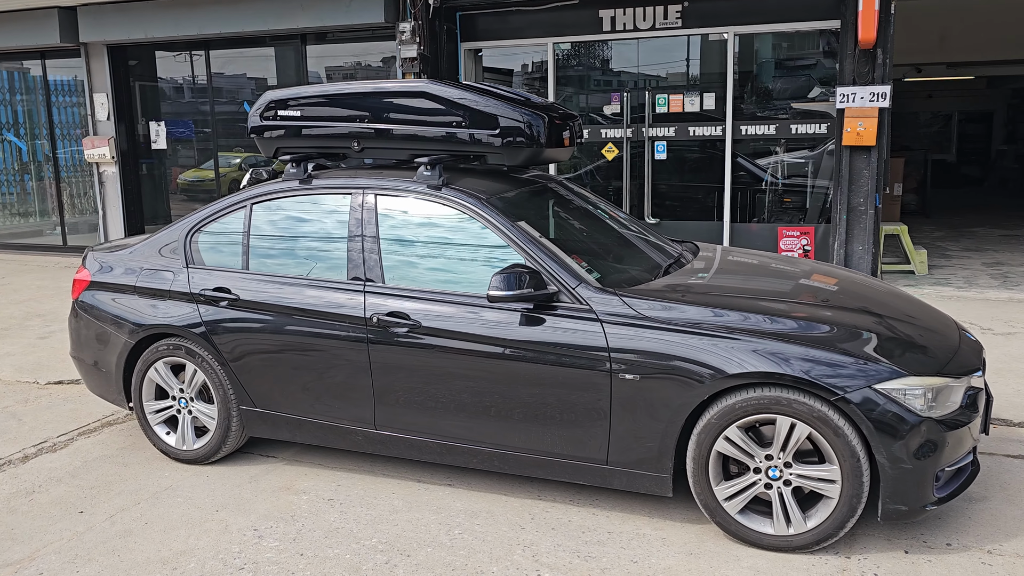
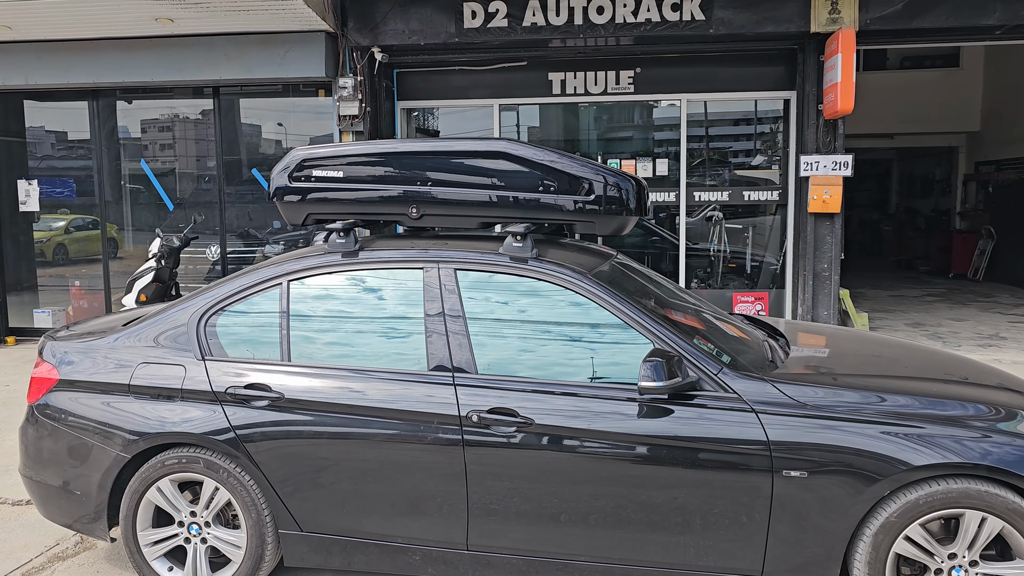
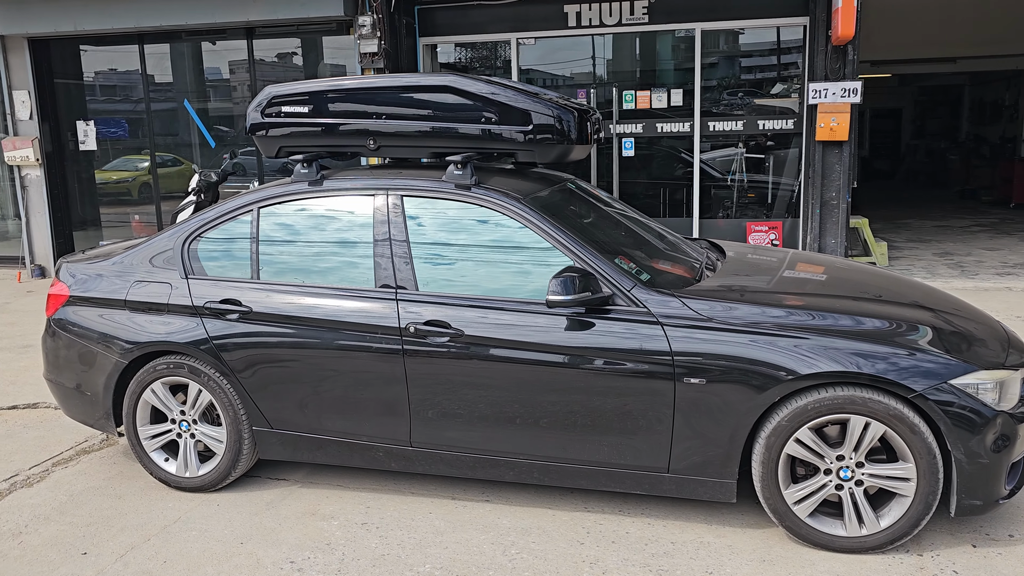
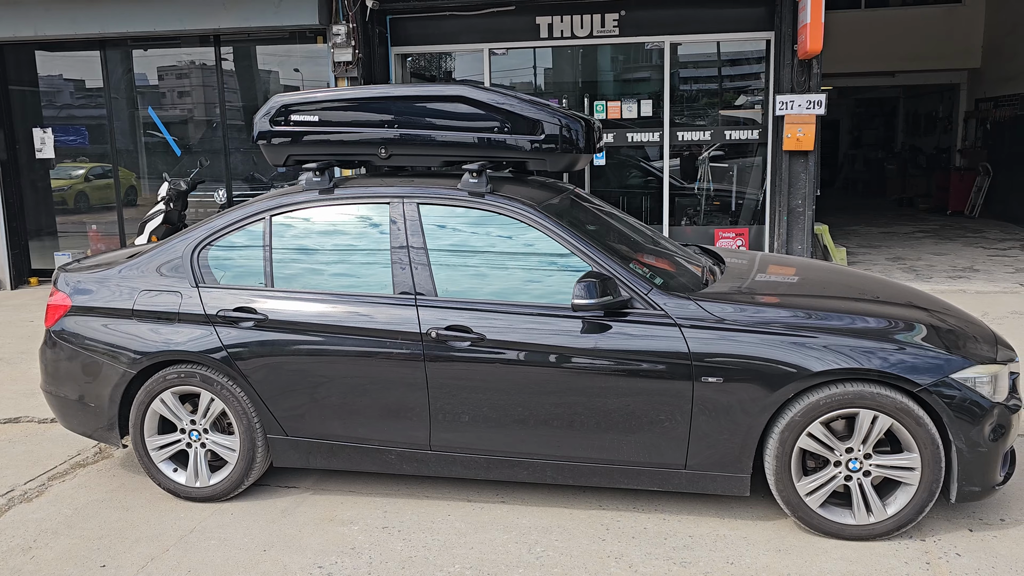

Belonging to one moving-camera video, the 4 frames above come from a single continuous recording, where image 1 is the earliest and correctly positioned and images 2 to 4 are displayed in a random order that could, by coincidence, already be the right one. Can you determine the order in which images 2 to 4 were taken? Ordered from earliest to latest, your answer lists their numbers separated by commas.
3, 4, 2
